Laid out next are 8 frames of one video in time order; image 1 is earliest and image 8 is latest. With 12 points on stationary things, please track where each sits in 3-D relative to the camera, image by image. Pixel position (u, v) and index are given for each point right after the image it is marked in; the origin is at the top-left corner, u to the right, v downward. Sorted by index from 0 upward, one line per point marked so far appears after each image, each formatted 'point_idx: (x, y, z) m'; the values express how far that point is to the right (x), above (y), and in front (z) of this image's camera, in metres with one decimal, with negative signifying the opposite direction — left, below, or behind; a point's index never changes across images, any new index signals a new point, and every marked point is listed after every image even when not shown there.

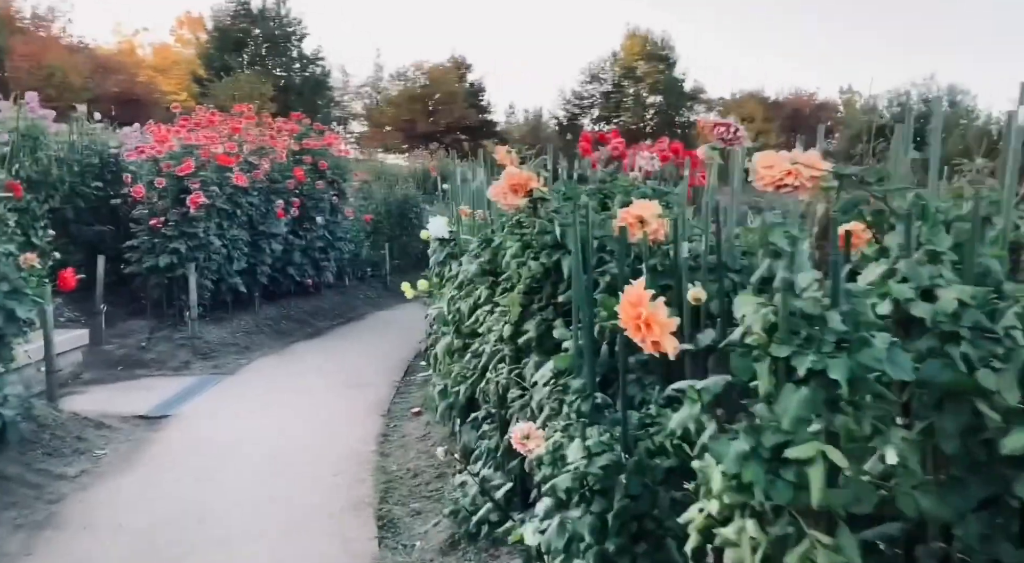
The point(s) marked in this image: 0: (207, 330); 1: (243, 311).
0: (-2.2, -0.4, +6.6) m
1: (-2.2, -0.2, +7.5) m
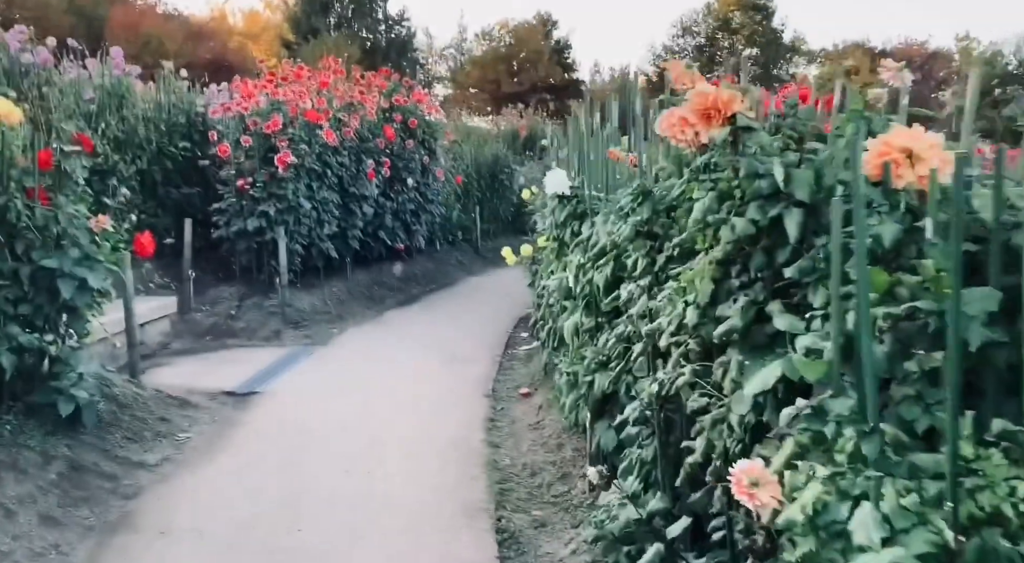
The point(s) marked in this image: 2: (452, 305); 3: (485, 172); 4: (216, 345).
0: (-1.5, -0.1, +6.2) m
1: (-1.4, 0.0, +7.1) m
2: (-0.4, -0.2, +7.2) m
3: (-0.3, +1.3, +10.4) m
4: (-1.7, -0.4, +5.3) m
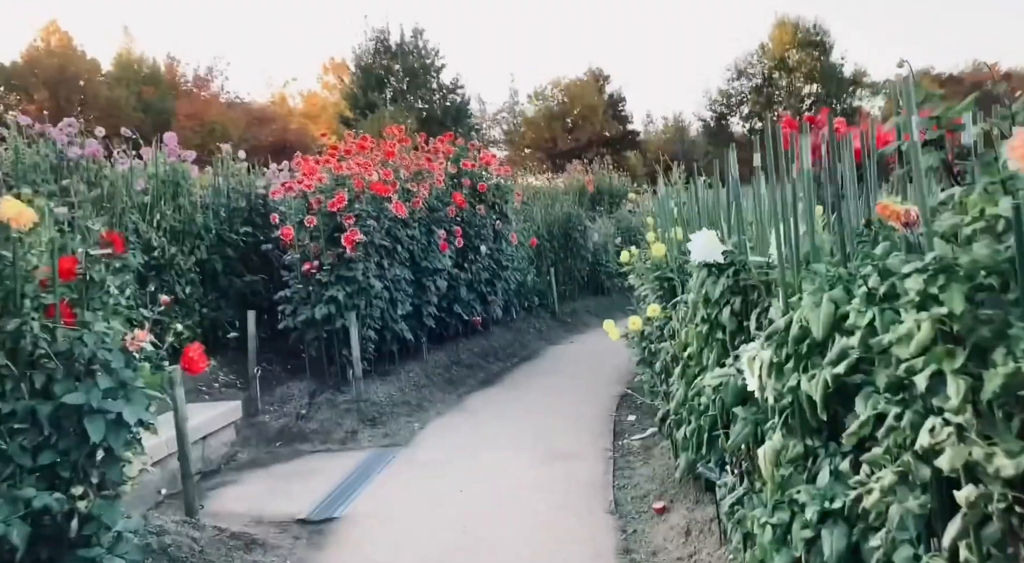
0: (-0.8, -0.7, +5.6) m
1: (-0.7, -0.6, +6.5) m
2: (+0.2, -0.7, +6.5) m
3: (+0.5, +0.5, +9.8) m
4: (-1.2, -0.9, +4.8) m
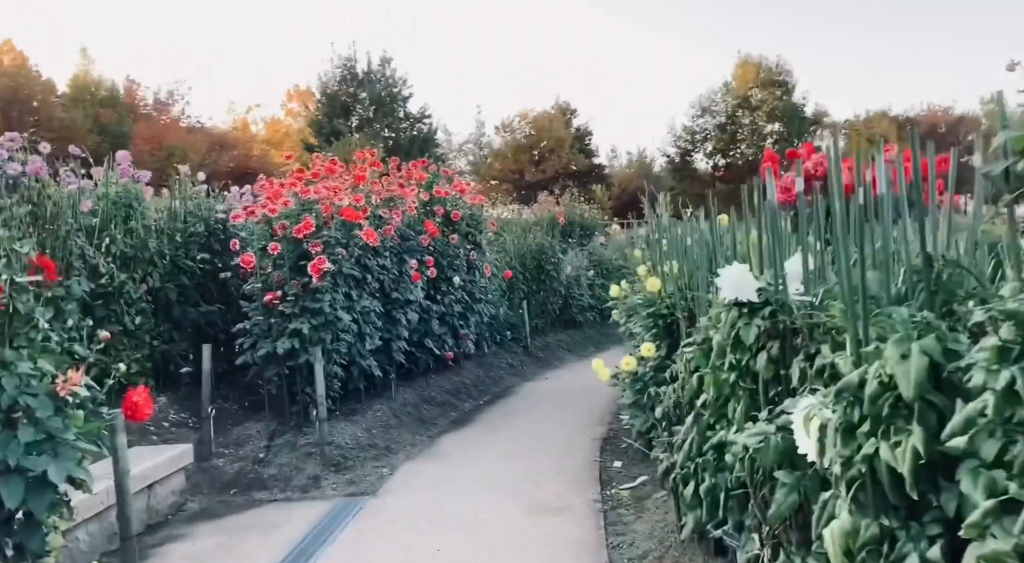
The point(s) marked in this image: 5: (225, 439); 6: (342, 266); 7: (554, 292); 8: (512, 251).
0: (-1.0, -0.8, +5.2) m
1: (-0.9, -0.8, +6.1) m
2: (+0.1, -0.9, +6.1) m
3: (+0.2, +0.2, +9.5) m
4: (-1.3, -1.1, +4.3) m
5: (-1.6, -0.9, +5.1) m
6: (-1.0, +0.1, +5.2) m
7: (+0.5, -0.1, +9.9) m
8: (0.0, +0.3, +9.2) m
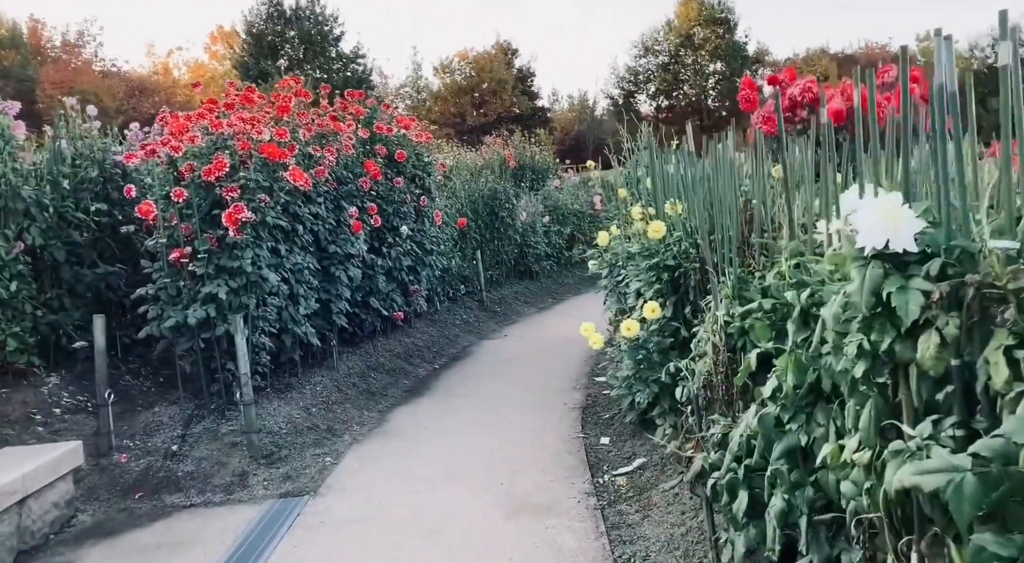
0: (-1.2, -0.6, +4.4) m
1: (-1.1, -0.5, +5.3) m
2: (-0.2, -0.6, +5.4) m
3: (-0.3, +0.7, +8.7) m
4: (-1.4, -0.9, +3.5) m
5: (-1.7, -0.7, +4.2) m
6: (-1.2, +0.3, +4.3) m
7: (0.0, +0.4, +9.1) m
8: (-0.5, +0.8, +8.3) m
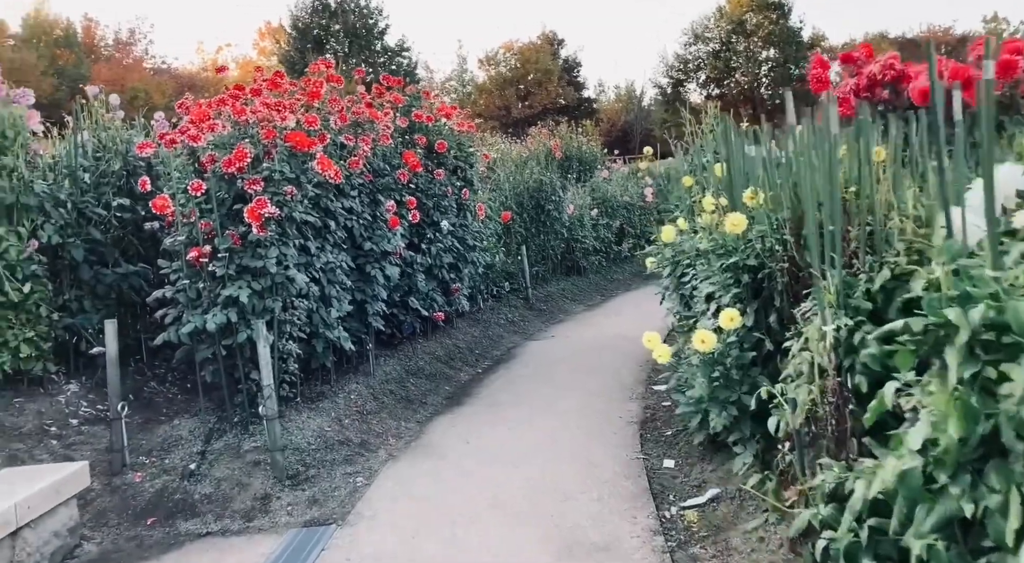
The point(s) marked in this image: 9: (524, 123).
0: (-0.9, -0.6, +4.0) m
1: (-0.8, -0.5, +4.9) m
2: (+0.1, -0.6, +4.9) m
3: (+0.2, +0.7, +8.2) m
4: (-1.2, -0.9, +3.1) m
5: (-1.5, -0.7, +3.8) m
6: (-0.9, +0.3, +4.0) m
7: (+0.4, +0.4, +8.7) m
8: (0.0, +0.8, +7.9) m
9: (+0.3, +3.5, +20.0) m
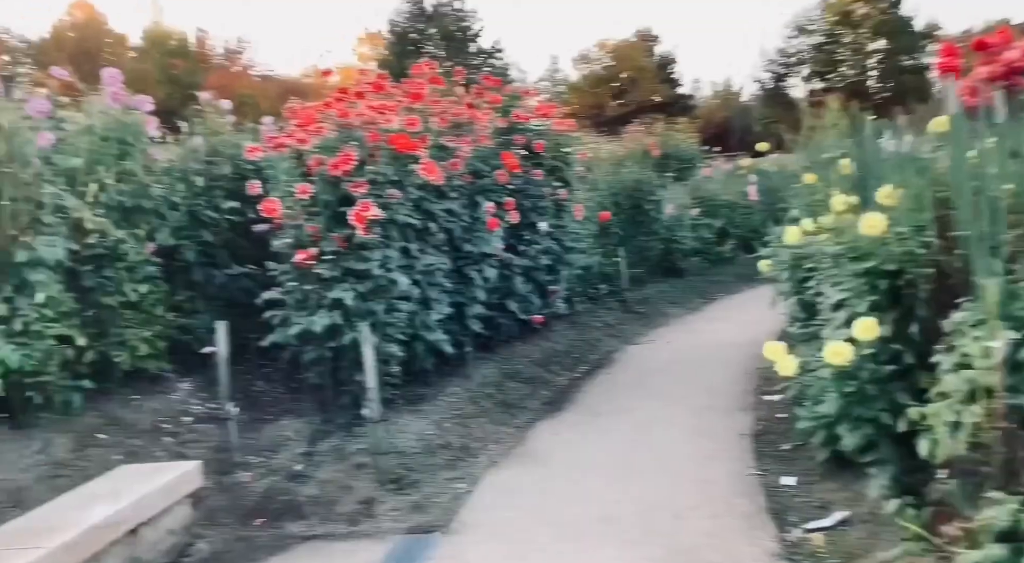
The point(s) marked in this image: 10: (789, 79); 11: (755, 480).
0: (-0.5, -0.6, +4.0) m
1: (-0.3, -0.5, +4.9) m
2: (+0.6, -0.6, +4.8) m
3: (+1.0, +0.7, +8.1) m
4: (-0.8, -0.9, +3.2) m
5: (-1.1, -0.7, +3.9) m
6: (-0.5, +0.3, +4.0) m
7: (+1.3, +0.4, +8.5) m
8: (+0.8, +0.8, +7.8) m
9: (+2.3, +3.5, +19.8) m
10: (+5.6, +4.1, +18.8) m
11: (+0.9, -0.7, +3.4) m
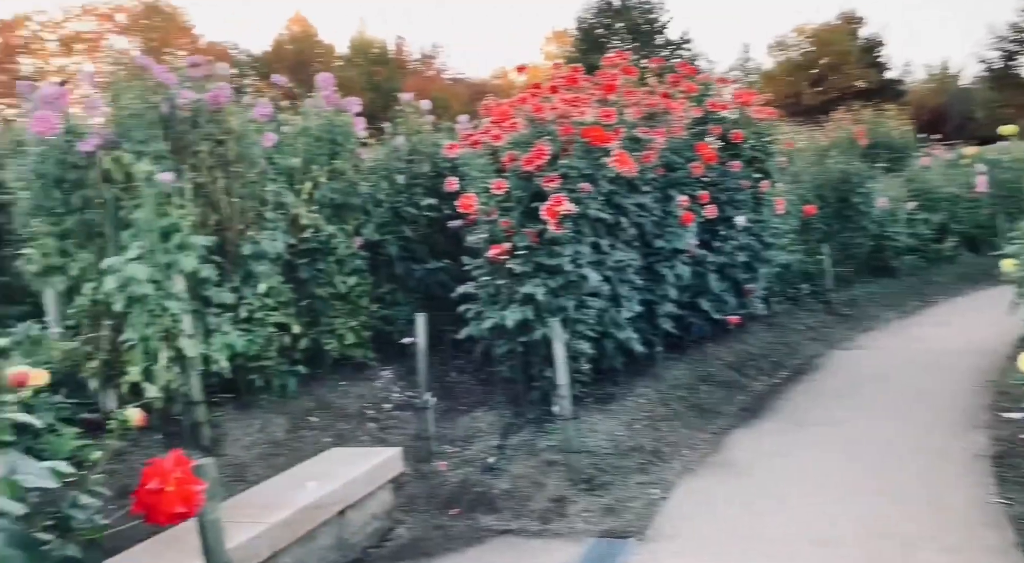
0: (+0.3, -0.6, +3.9) m
1: (+0.7, -0.5, +4.8) m
2: (+1.6, -0.6, +4.5) m
3: (+2.7, +0.7, +7.6) m
4: (-0.2, -0.9, +3.2) m
5: (-0.3, -0.7, +3.9) m
6: (+0.3, +0.3, +3.9) m
7: (+3.0, +0.4, +8.0) m
8: (+2.4, +0.8, +7.3) m
9: (+6.4, +3.5, +18.8) m
10: (+9.4, +4.2, +17.1) m
11: (+1.5, -0.7, +3.0) m
